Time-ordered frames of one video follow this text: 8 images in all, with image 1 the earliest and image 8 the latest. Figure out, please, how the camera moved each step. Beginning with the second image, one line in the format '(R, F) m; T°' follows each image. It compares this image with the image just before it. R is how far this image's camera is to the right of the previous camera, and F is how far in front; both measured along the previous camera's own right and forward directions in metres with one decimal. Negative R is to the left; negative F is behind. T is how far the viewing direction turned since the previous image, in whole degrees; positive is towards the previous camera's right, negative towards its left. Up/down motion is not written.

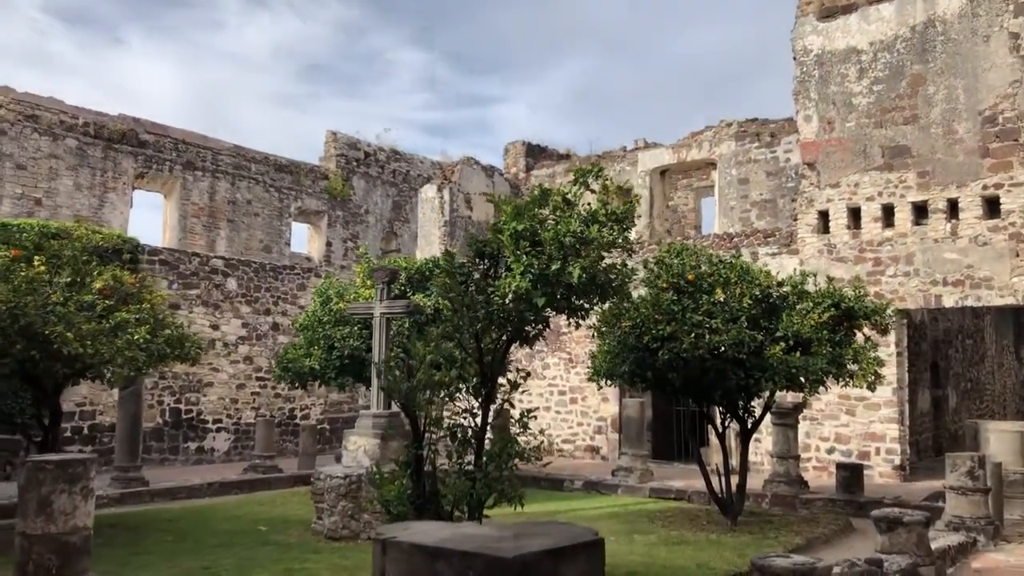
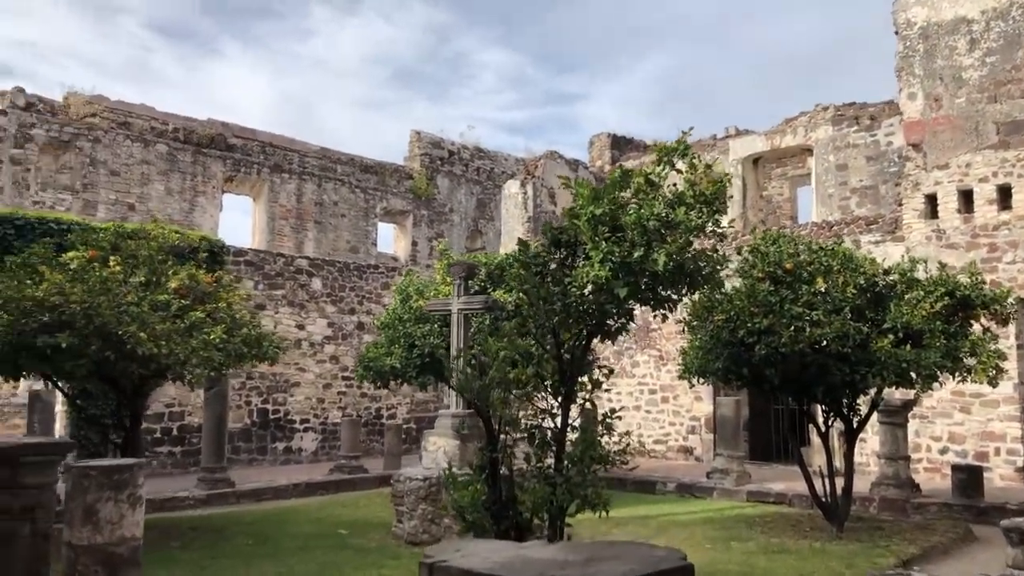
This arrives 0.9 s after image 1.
(+0.1, +0.4) m; -5°
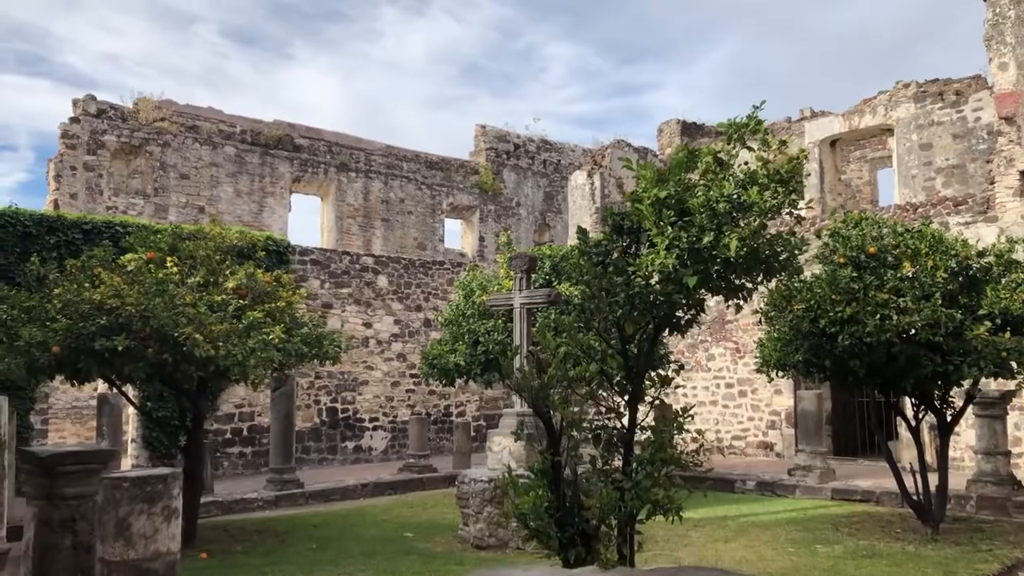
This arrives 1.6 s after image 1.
(+0.1, +0.3) m; -4°
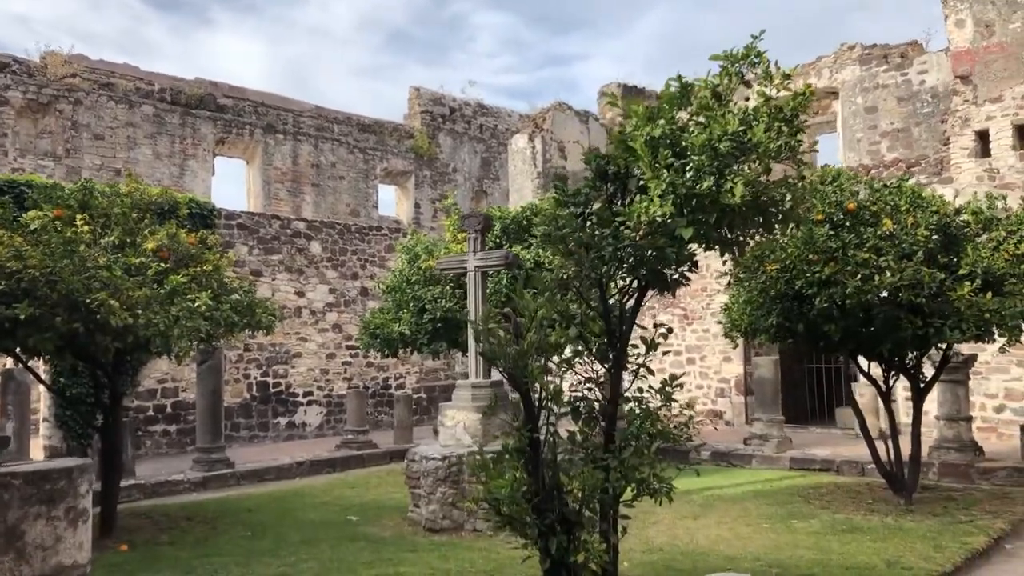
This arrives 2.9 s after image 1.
(-0.2, +0.6) m; +4°
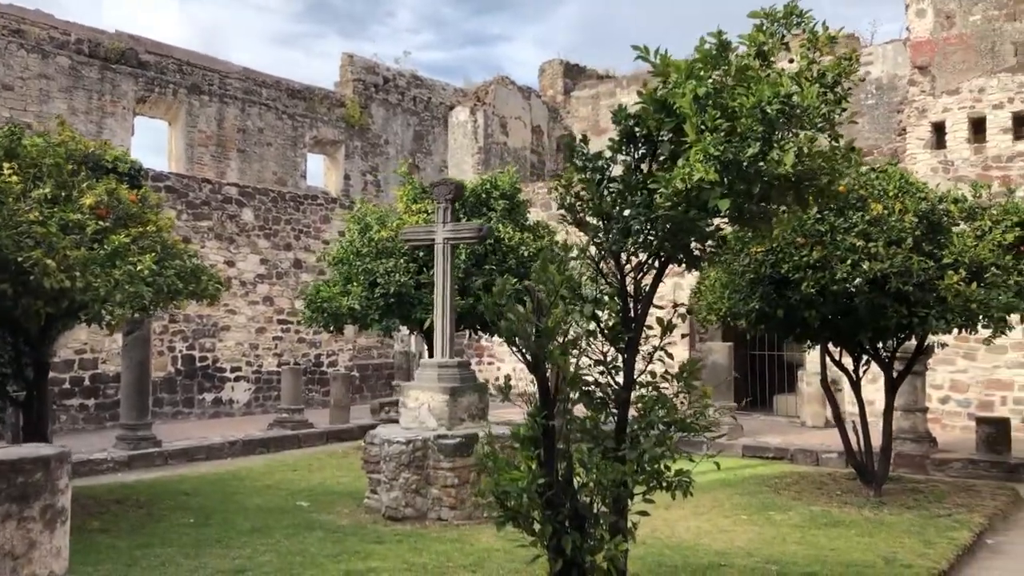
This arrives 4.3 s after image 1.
(-0.4, +0.4) m; +5°
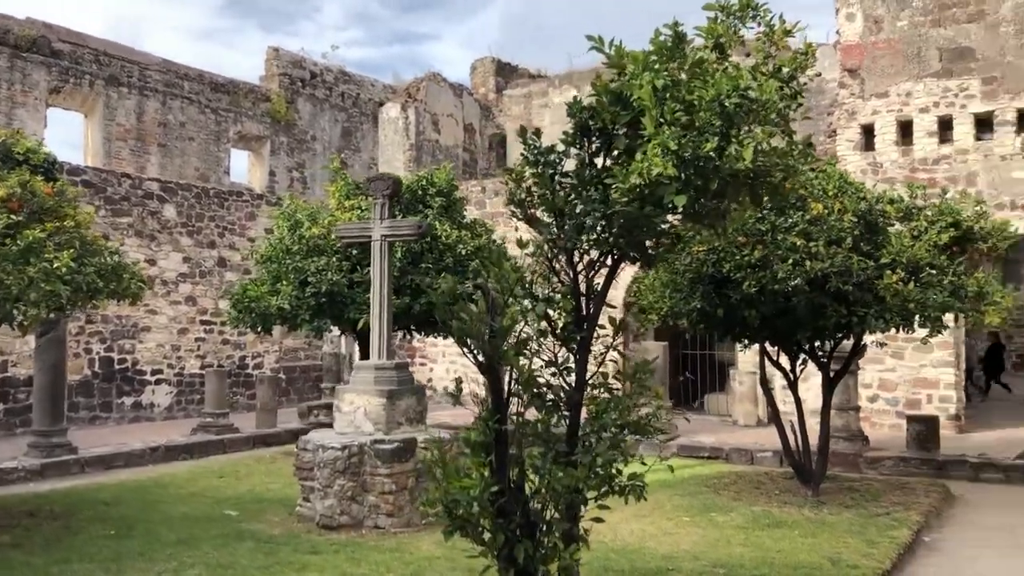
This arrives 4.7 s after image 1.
(-0.1, +0.2) m; +4°
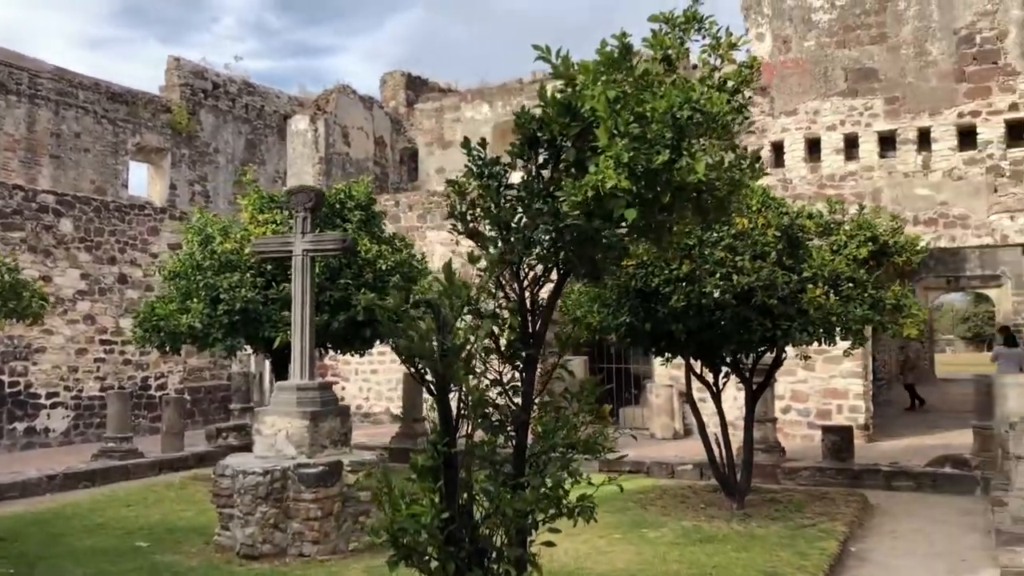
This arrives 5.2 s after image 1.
(-0.2, +0.1) m; +6°
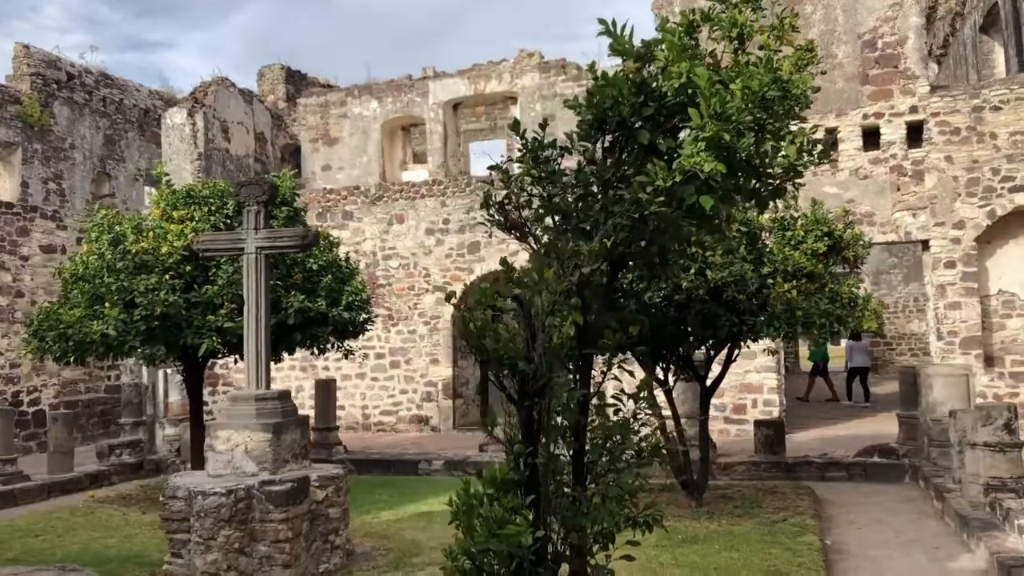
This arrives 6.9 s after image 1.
(-0.7, +0.4) m; +9°
